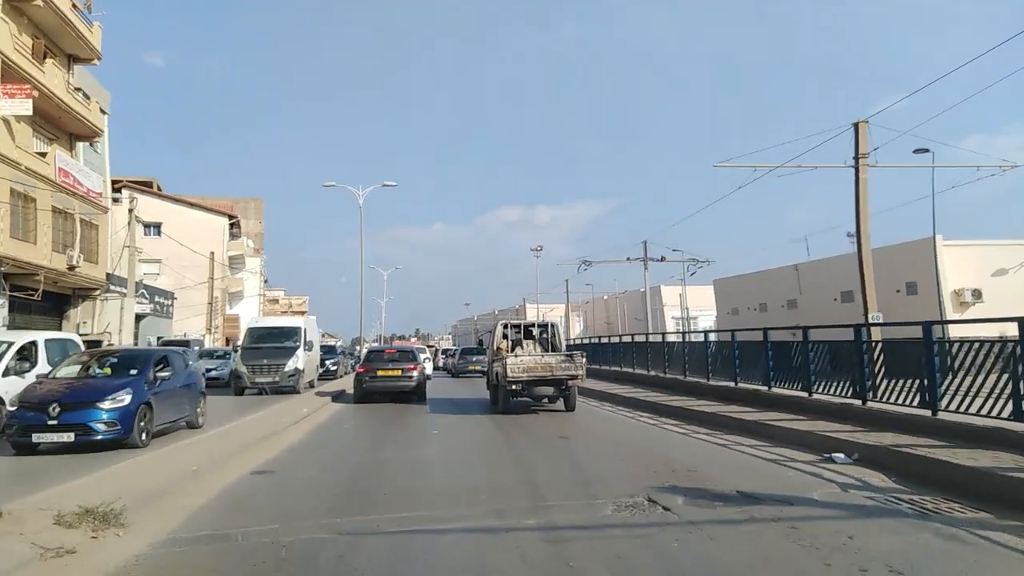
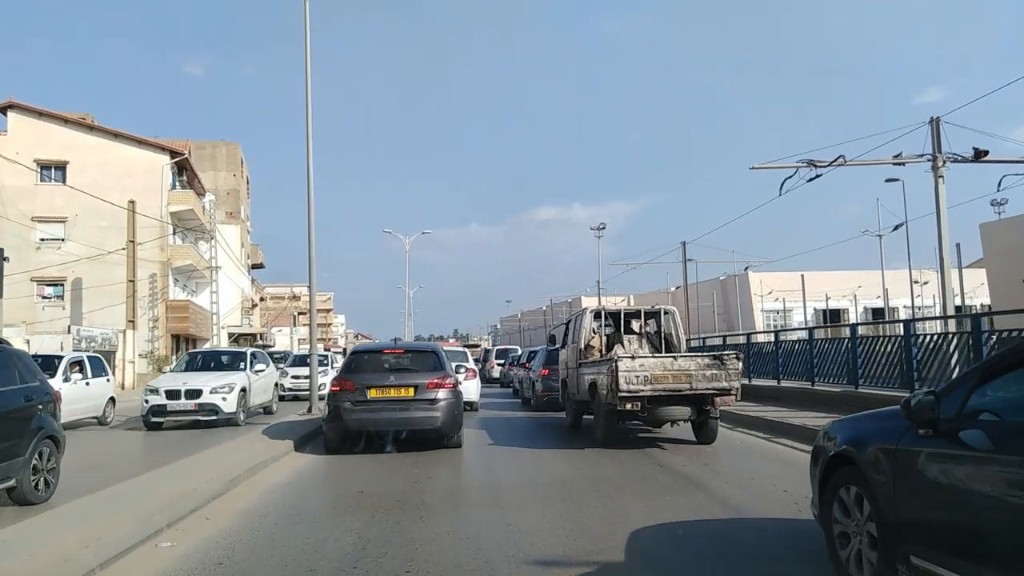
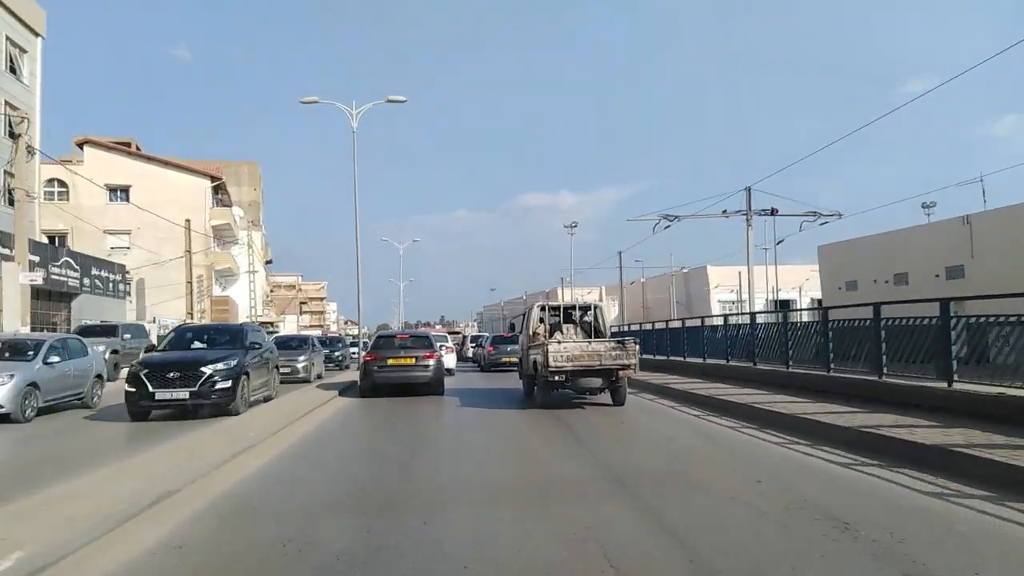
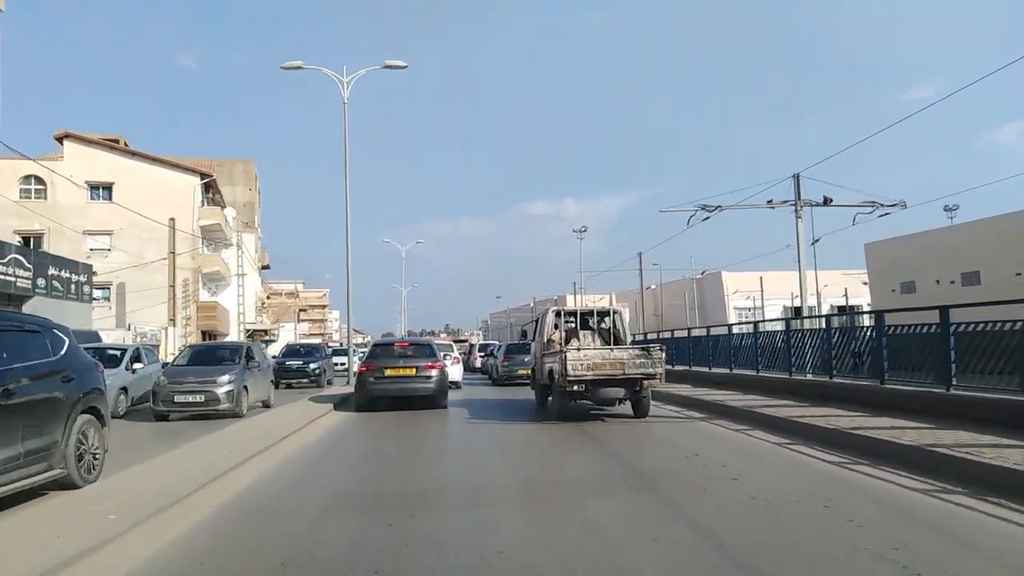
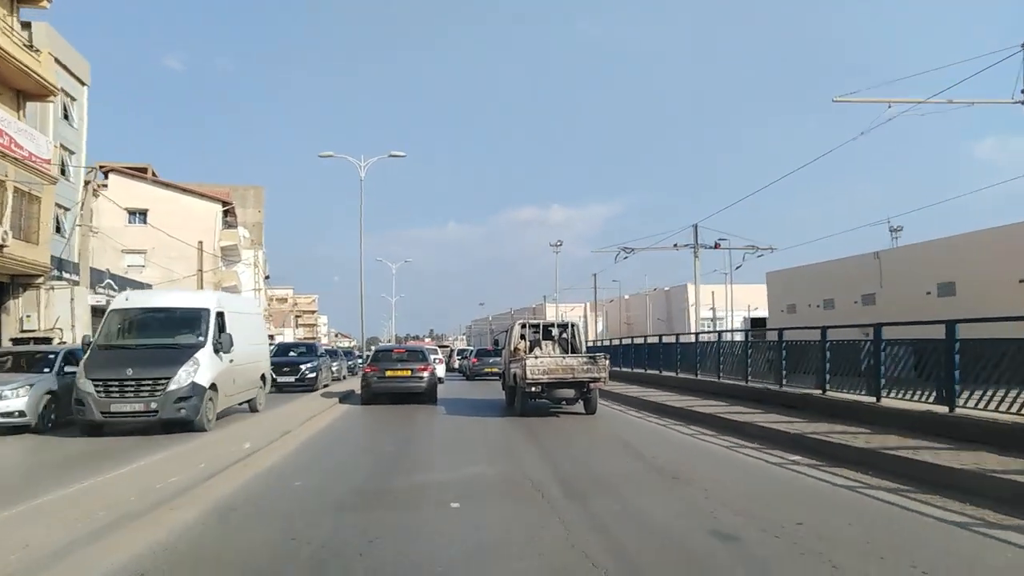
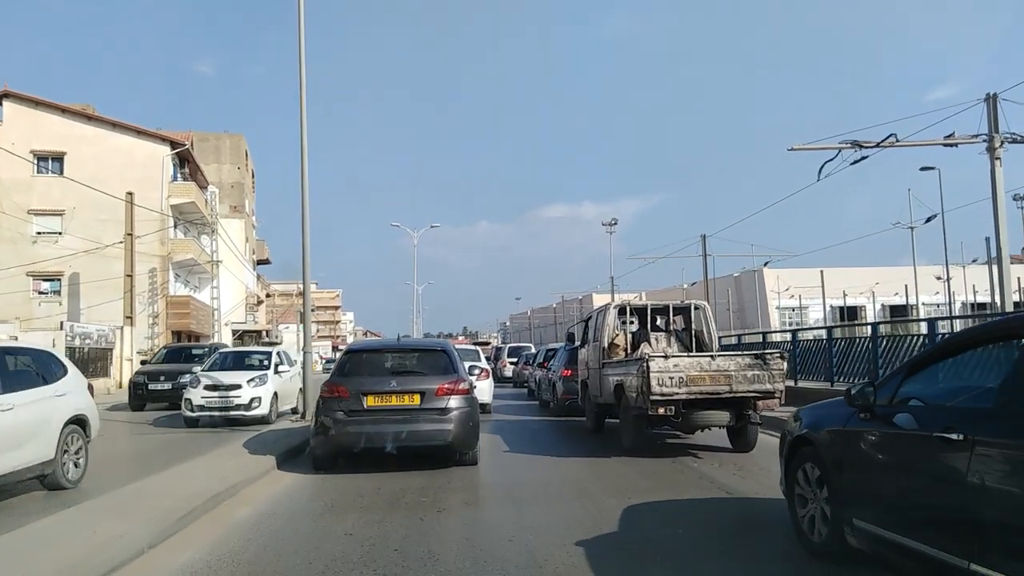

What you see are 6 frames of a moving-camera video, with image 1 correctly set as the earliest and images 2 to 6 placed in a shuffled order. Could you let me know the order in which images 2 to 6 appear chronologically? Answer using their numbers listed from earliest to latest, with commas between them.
5, 3, 4, 2, 6
